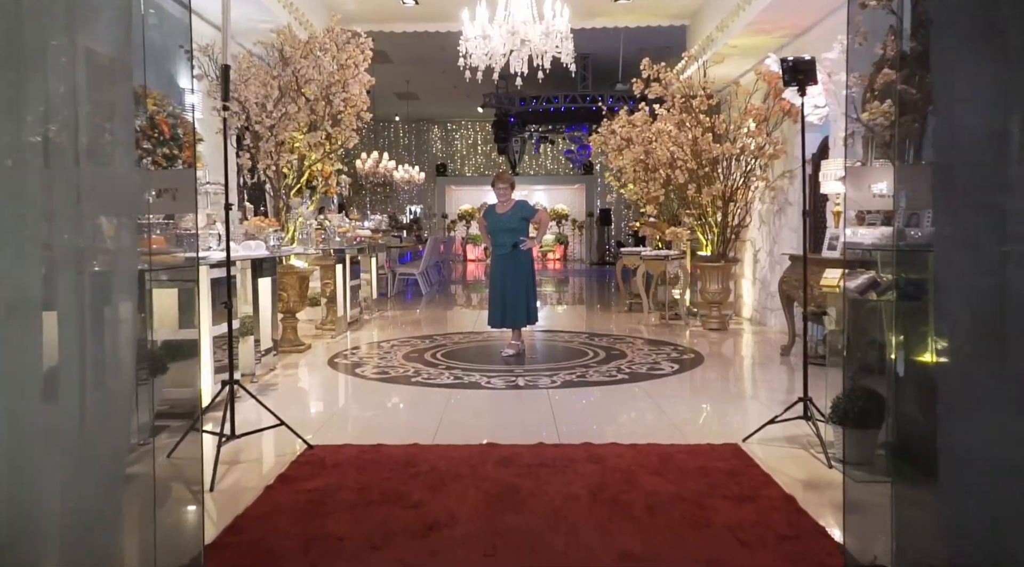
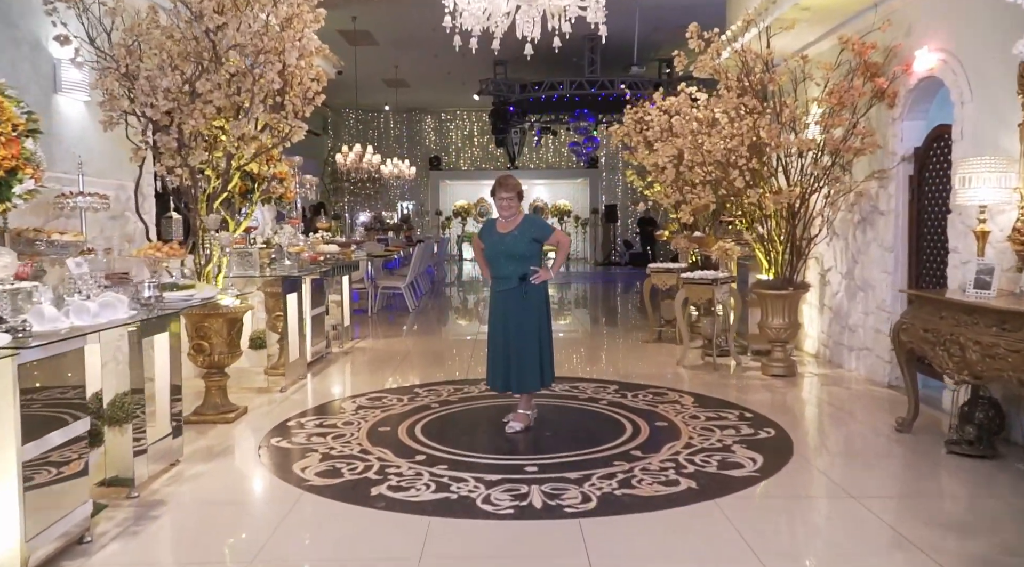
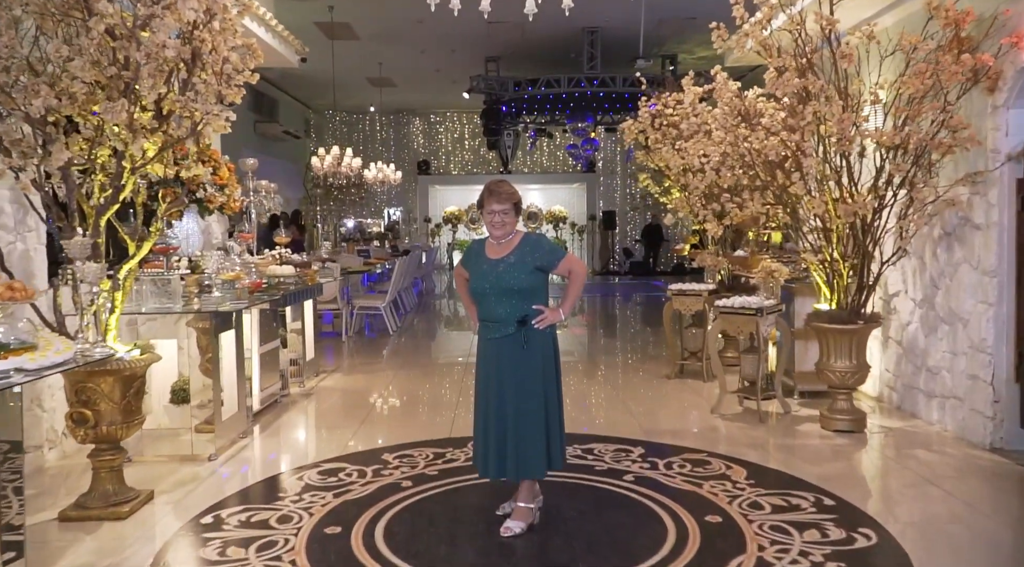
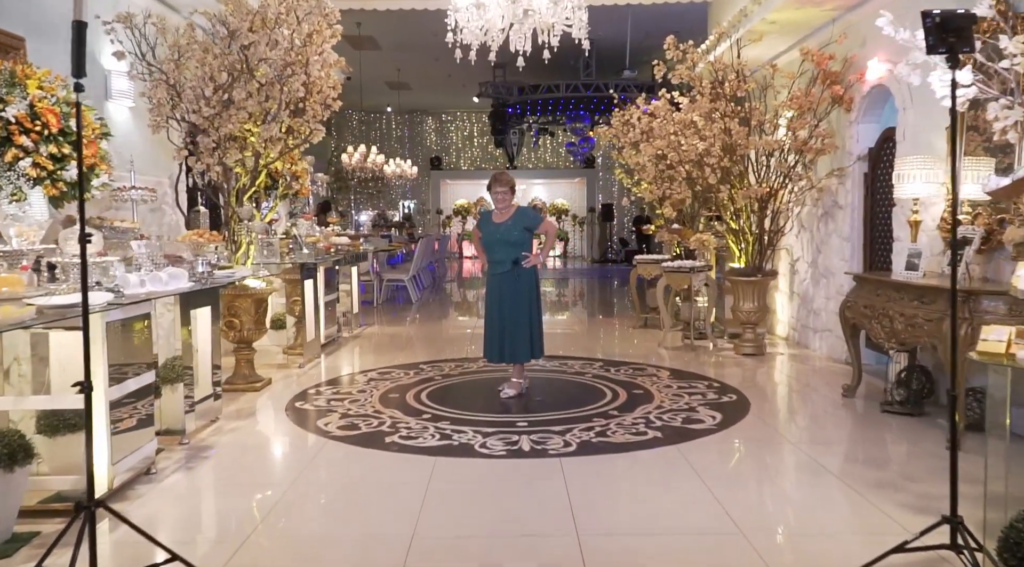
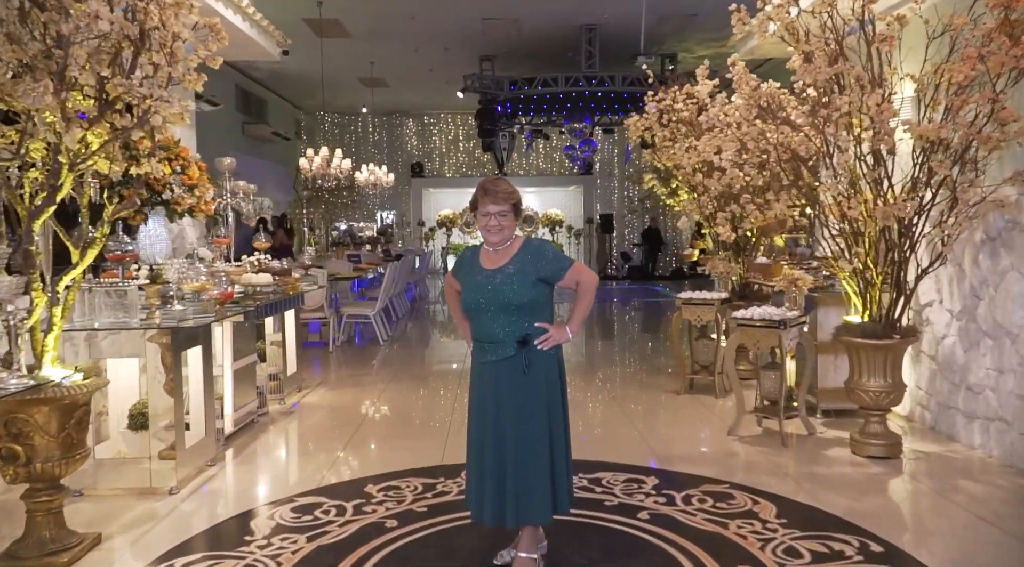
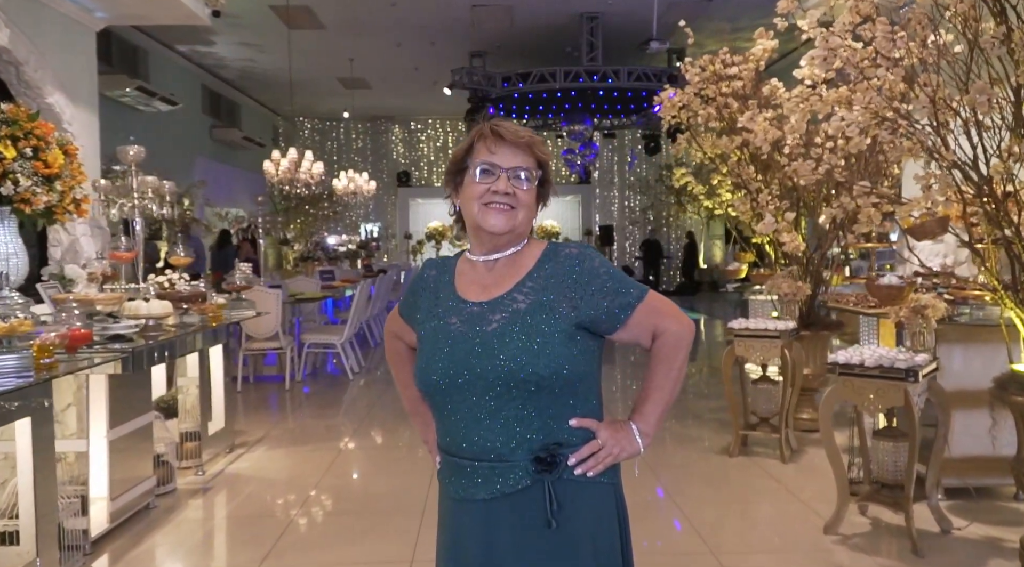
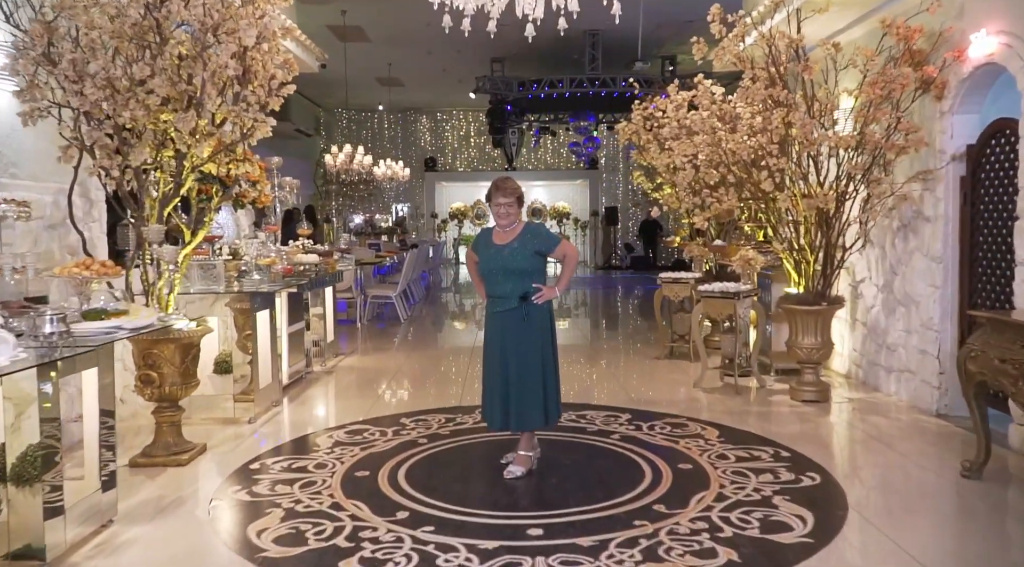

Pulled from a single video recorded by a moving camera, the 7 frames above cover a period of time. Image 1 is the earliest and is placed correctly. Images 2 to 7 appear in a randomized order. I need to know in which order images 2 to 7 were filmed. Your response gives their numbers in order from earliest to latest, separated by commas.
4, 2, 7, 3, 5, 6
